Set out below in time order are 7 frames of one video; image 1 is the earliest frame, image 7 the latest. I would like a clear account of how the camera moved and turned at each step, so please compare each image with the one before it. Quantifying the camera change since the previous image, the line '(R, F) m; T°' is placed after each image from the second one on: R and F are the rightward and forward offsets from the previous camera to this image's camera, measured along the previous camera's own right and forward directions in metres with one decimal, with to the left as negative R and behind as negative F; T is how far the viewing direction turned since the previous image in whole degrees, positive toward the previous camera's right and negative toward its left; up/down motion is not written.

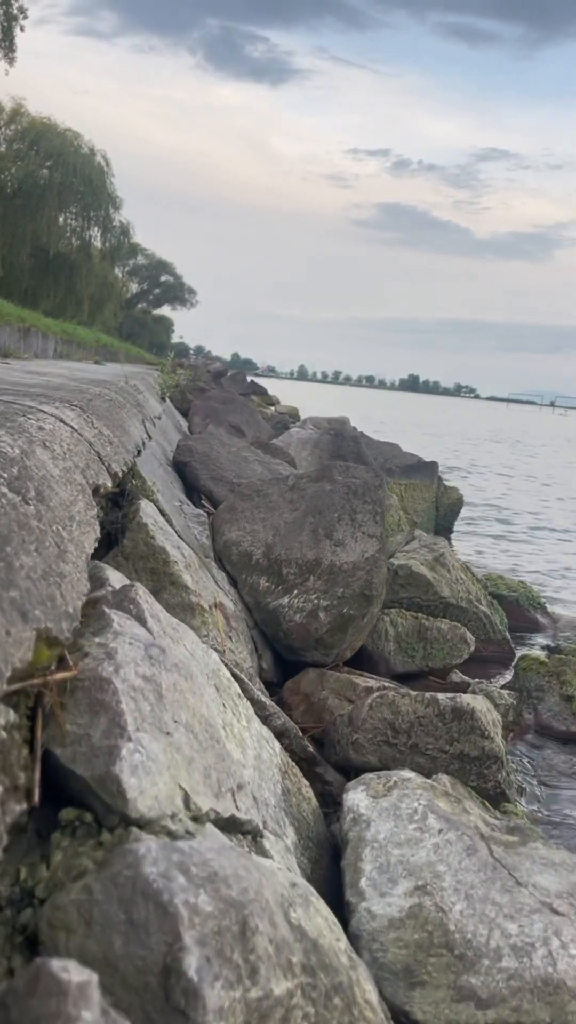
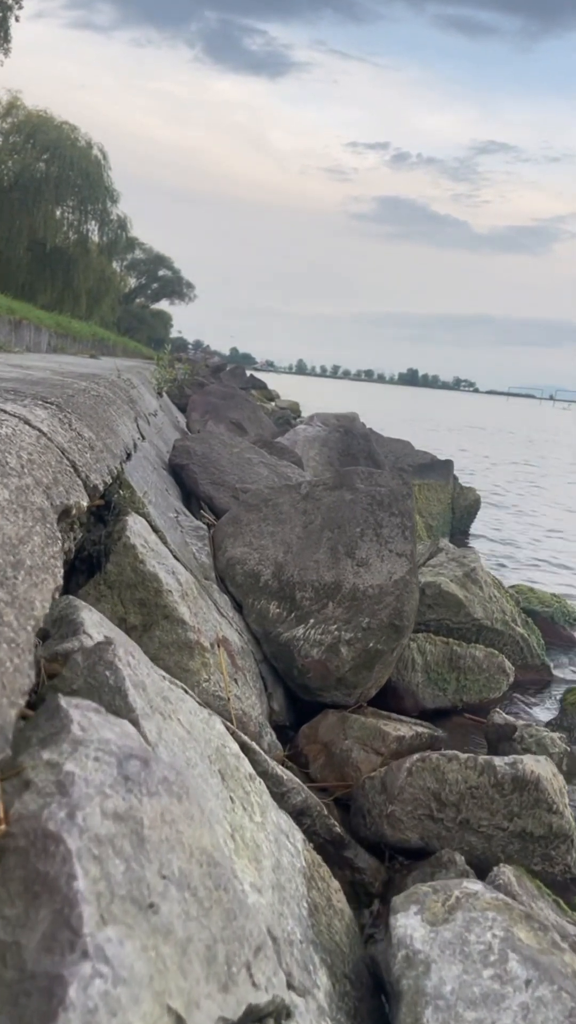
(-0.1, +0.9) m; 0°
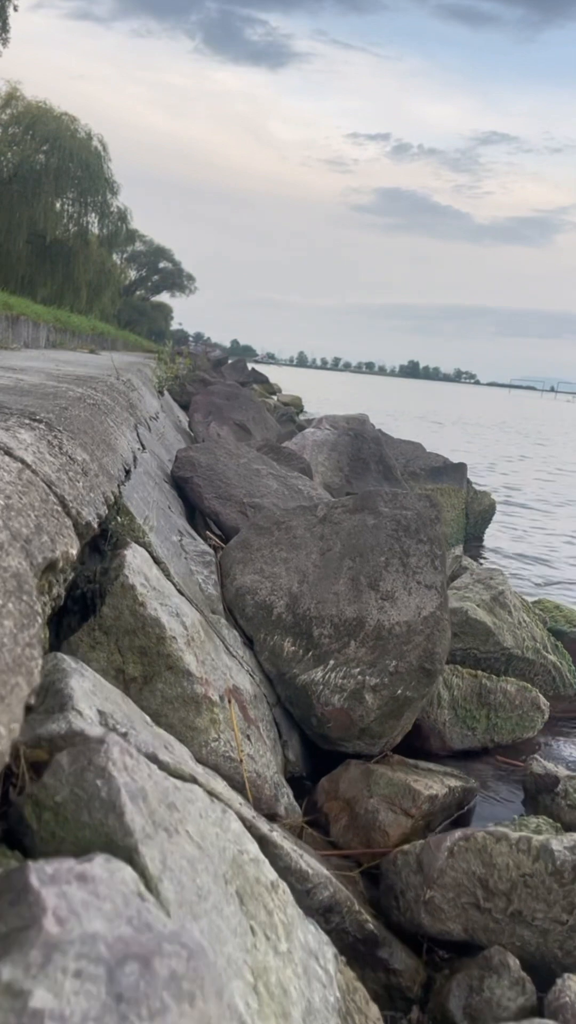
(-0.1, +0.5) m; 0°
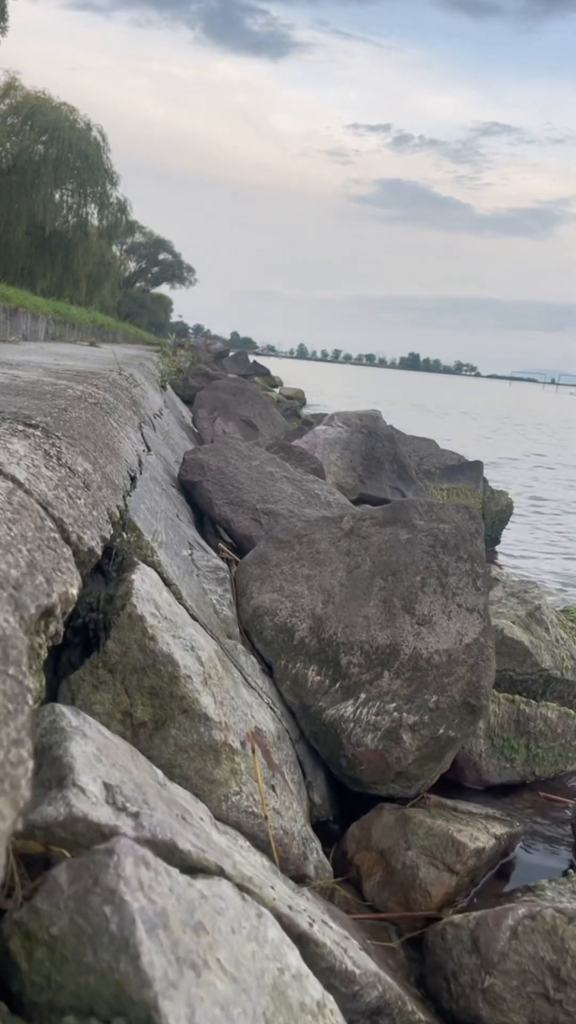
(-0.1, +0.5) m; 0°
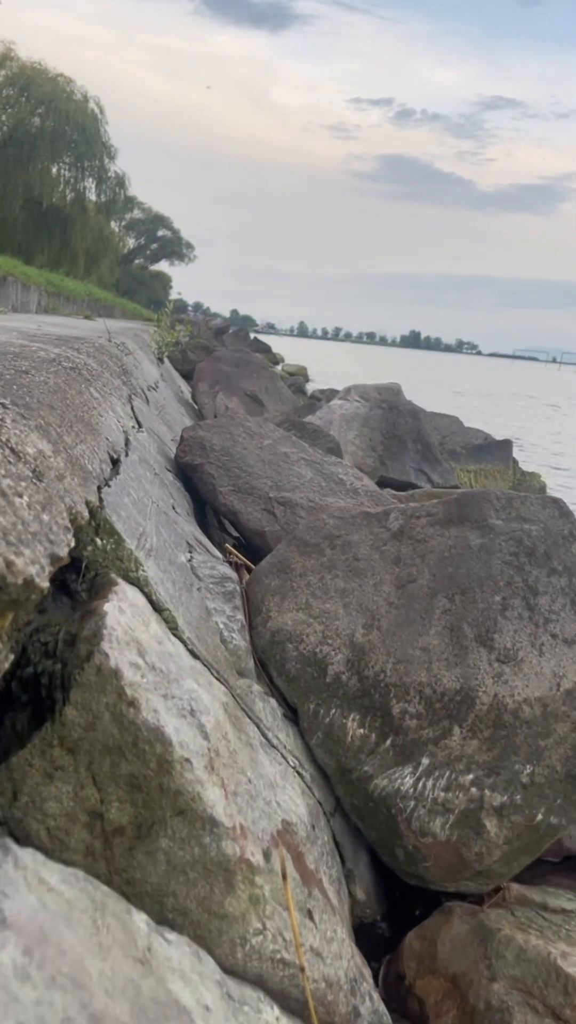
(-0.1, +1.1) m; 0°
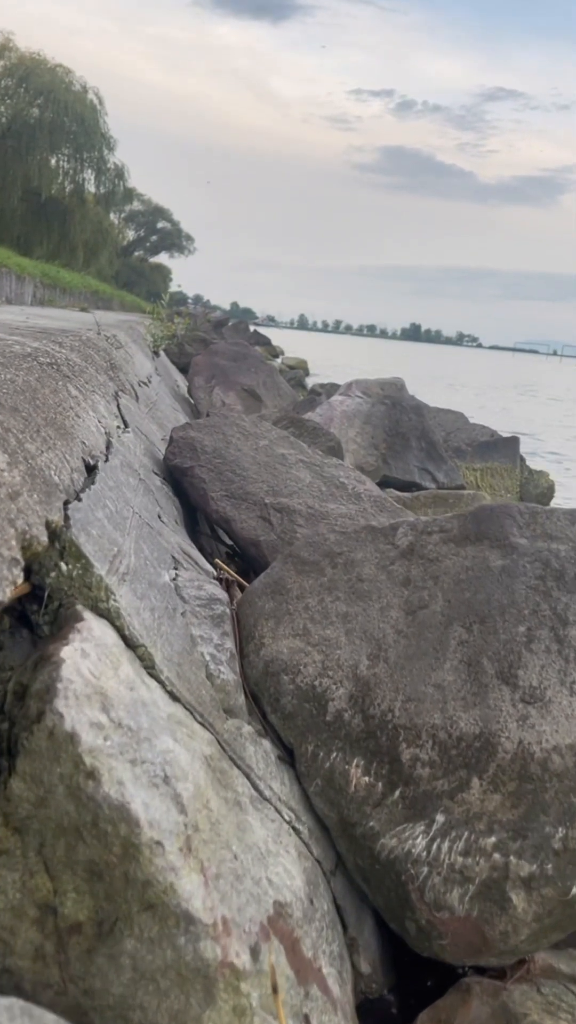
(0.0, +0.4) m; 0°
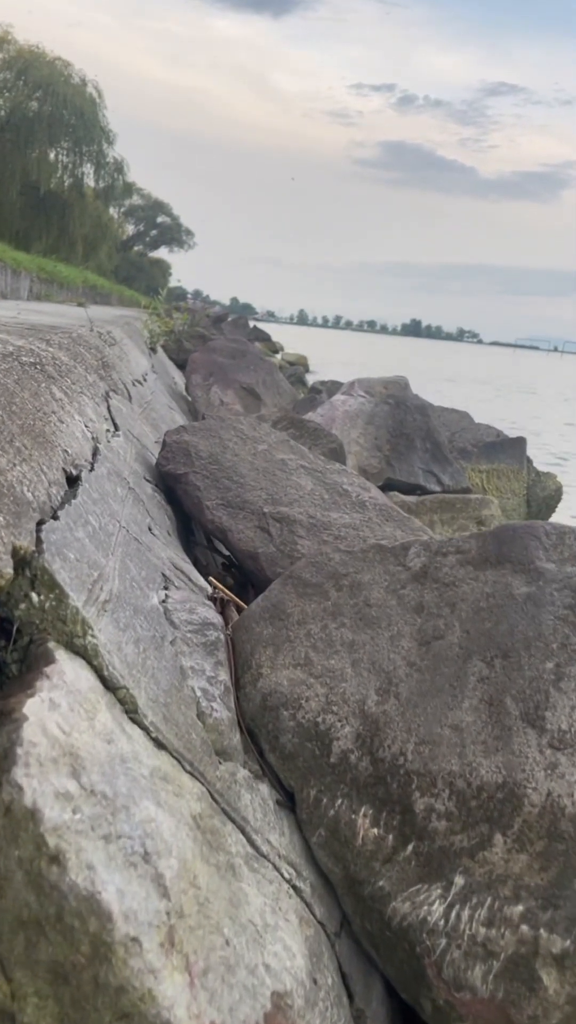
(0.0, +0.3) m; 0°
